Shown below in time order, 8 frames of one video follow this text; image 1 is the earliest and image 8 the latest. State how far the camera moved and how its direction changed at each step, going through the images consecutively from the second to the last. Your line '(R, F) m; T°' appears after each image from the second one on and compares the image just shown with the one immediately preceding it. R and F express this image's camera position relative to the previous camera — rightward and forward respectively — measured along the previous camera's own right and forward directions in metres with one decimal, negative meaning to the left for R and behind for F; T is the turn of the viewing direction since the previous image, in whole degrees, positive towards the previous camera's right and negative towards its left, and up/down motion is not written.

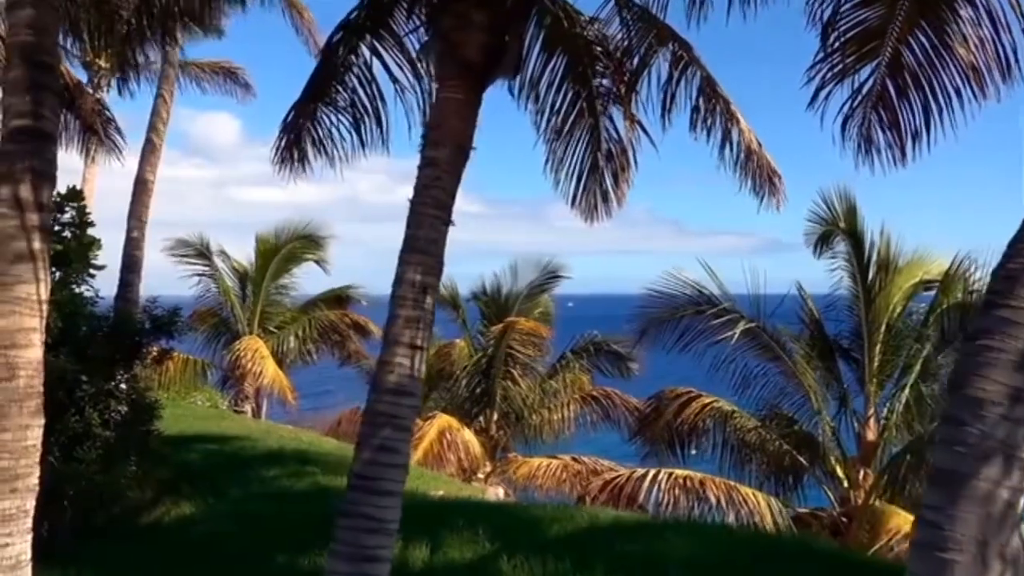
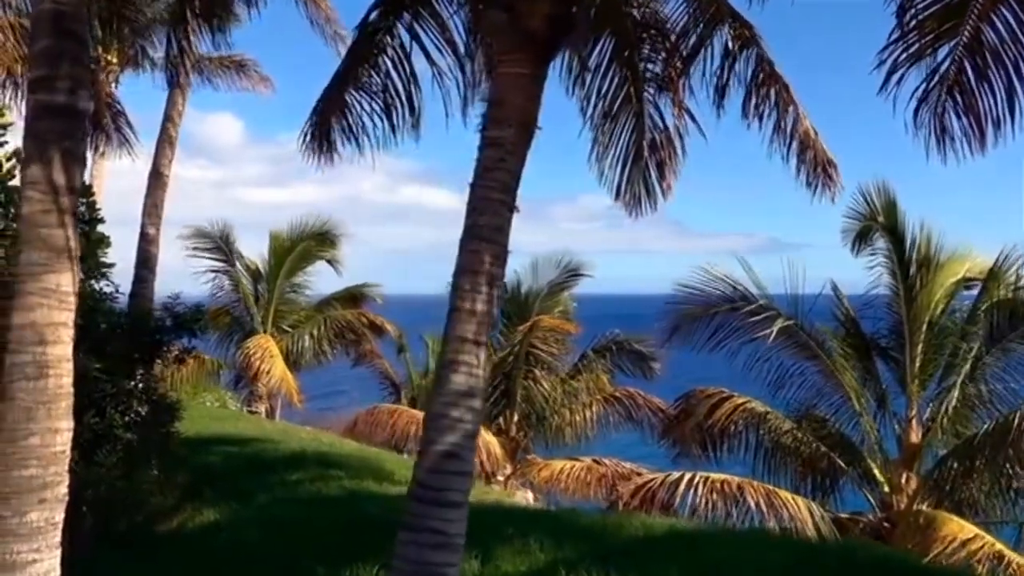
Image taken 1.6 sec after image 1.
(-0.3, +0.4) m; 0°
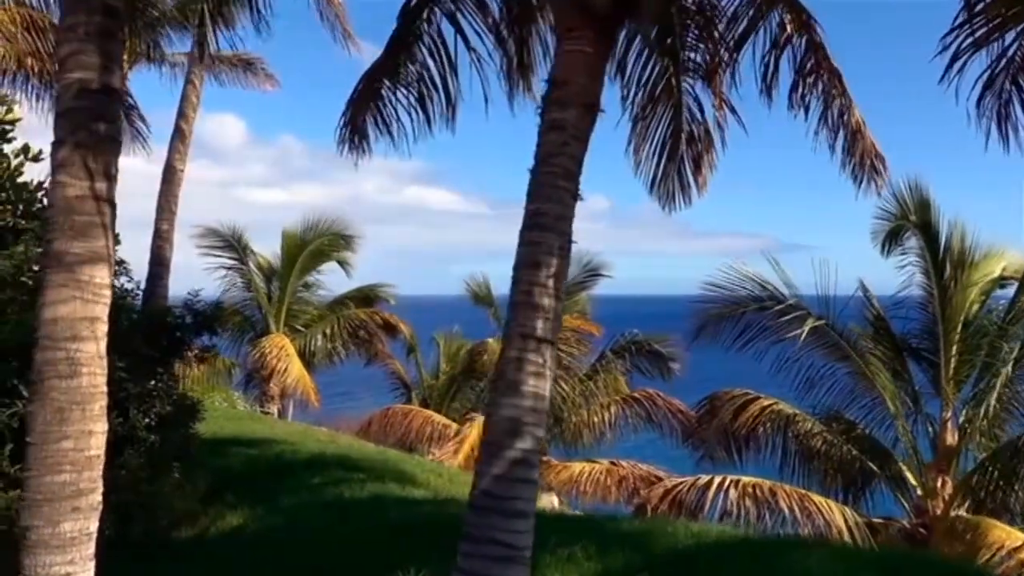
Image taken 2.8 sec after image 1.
(-0.2, +0.3) m; 0°
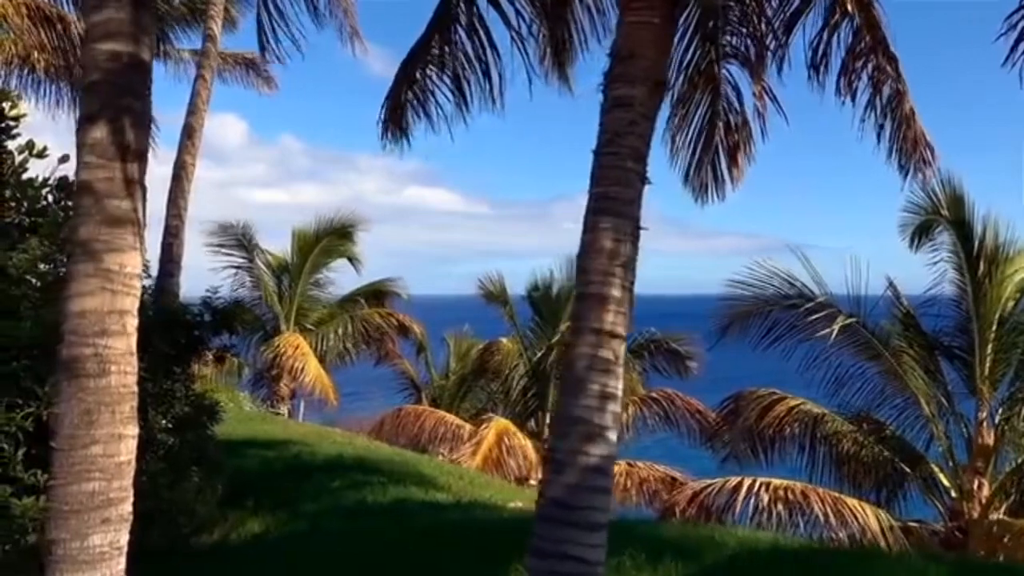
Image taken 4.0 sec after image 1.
(-0.2, +0.4) m; 0°
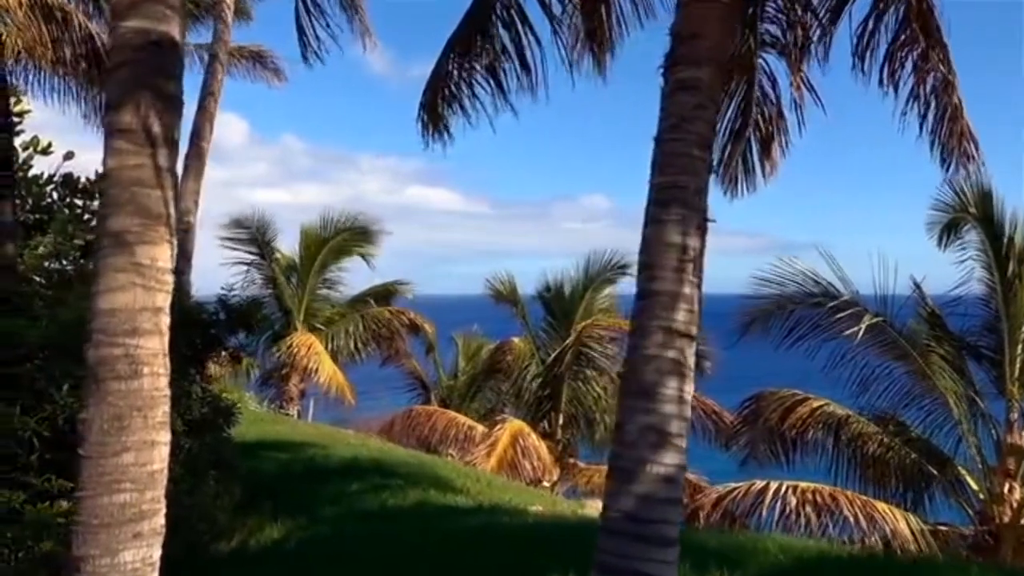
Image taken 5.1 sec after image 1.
(-0.2, +0.3) m; 0°
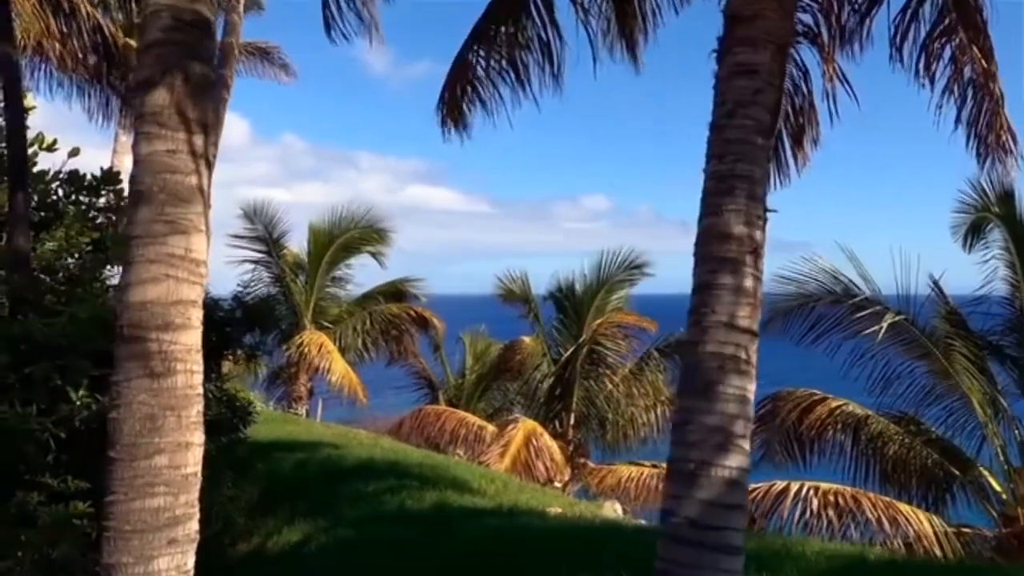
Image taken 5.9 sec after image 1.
(-0.2, +0.2) m; 0°
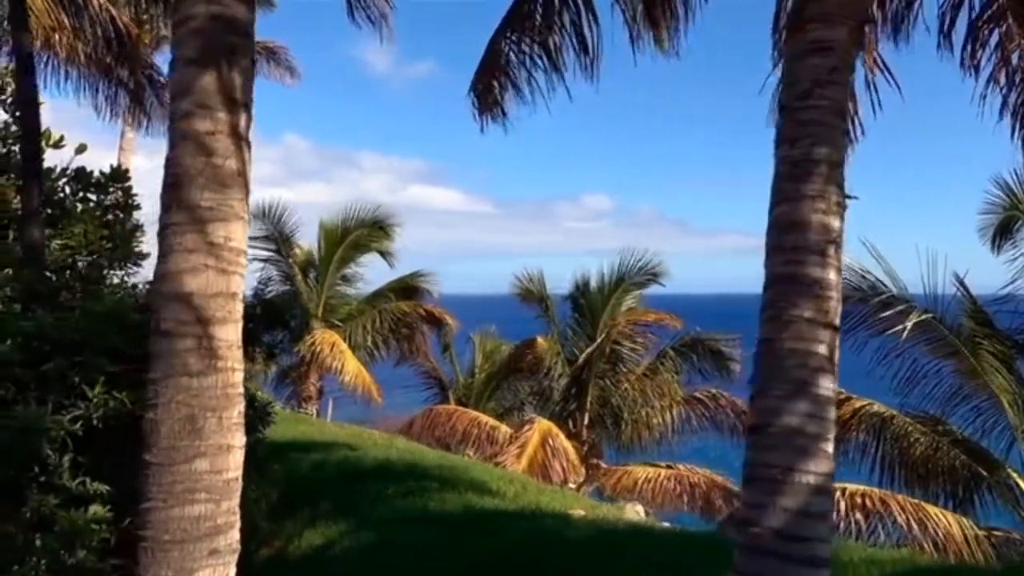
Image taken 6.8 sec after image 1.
(-0.2, +0.2) m; 0°
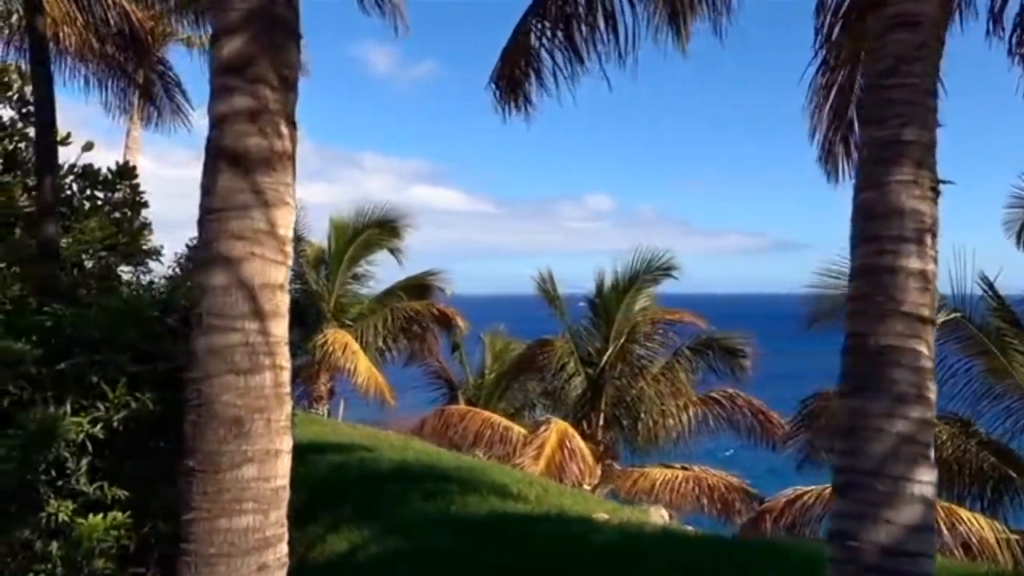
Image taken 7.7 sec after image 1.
(-0.2, +0.2) m; 0°
